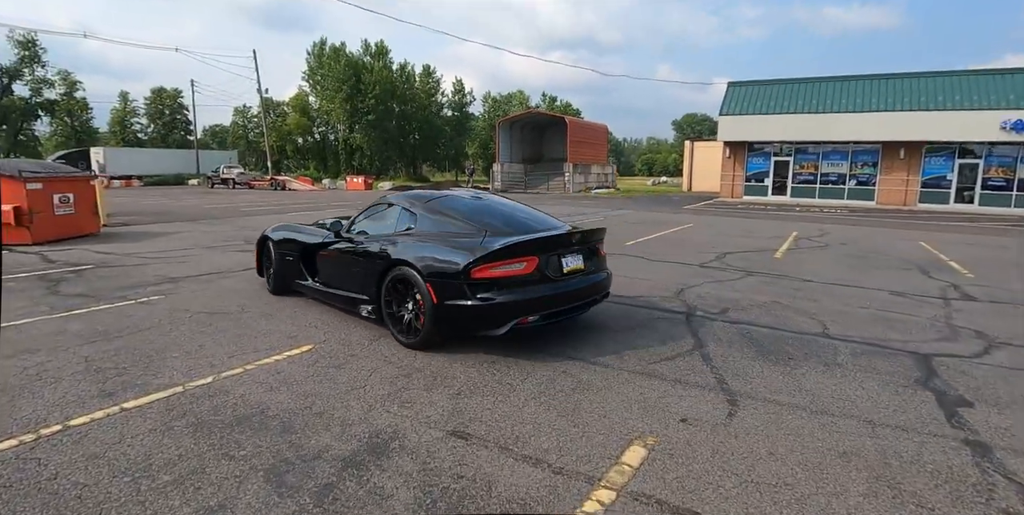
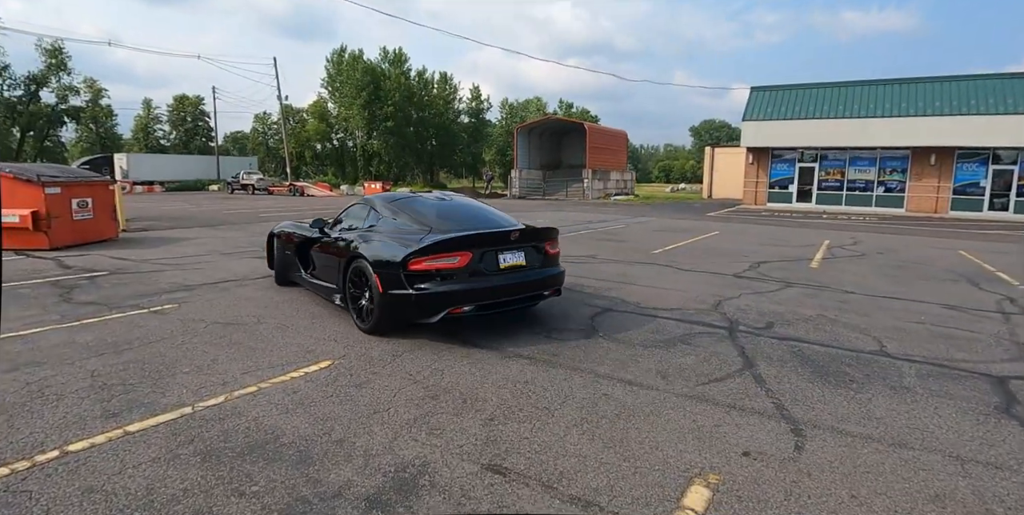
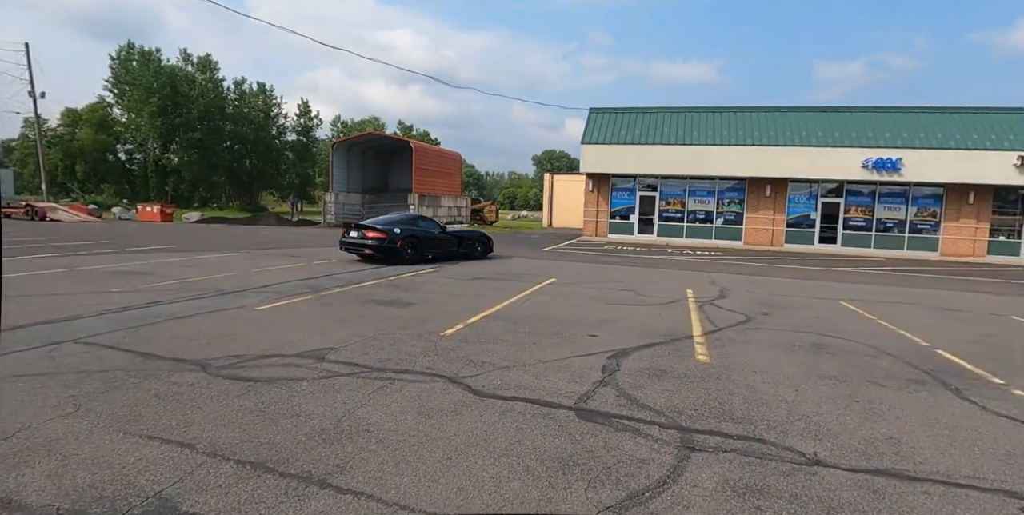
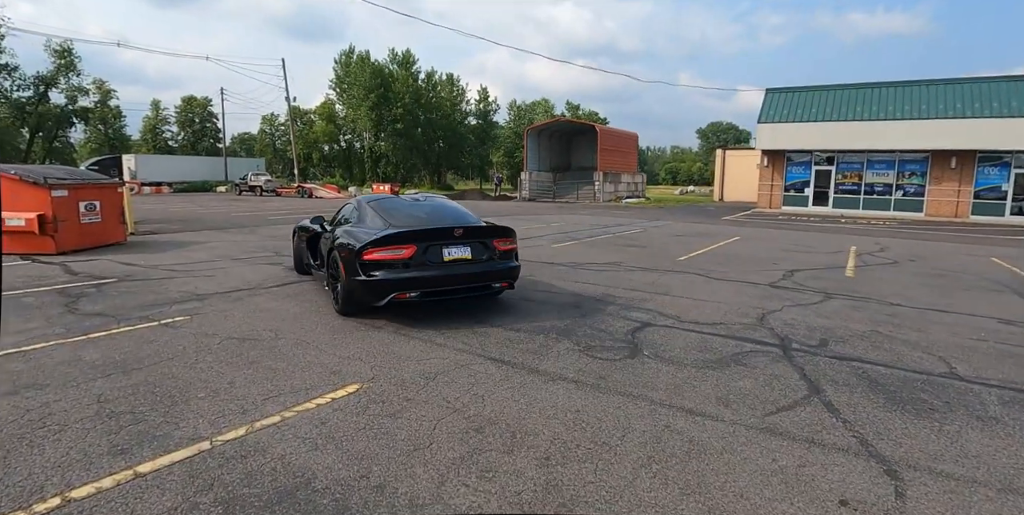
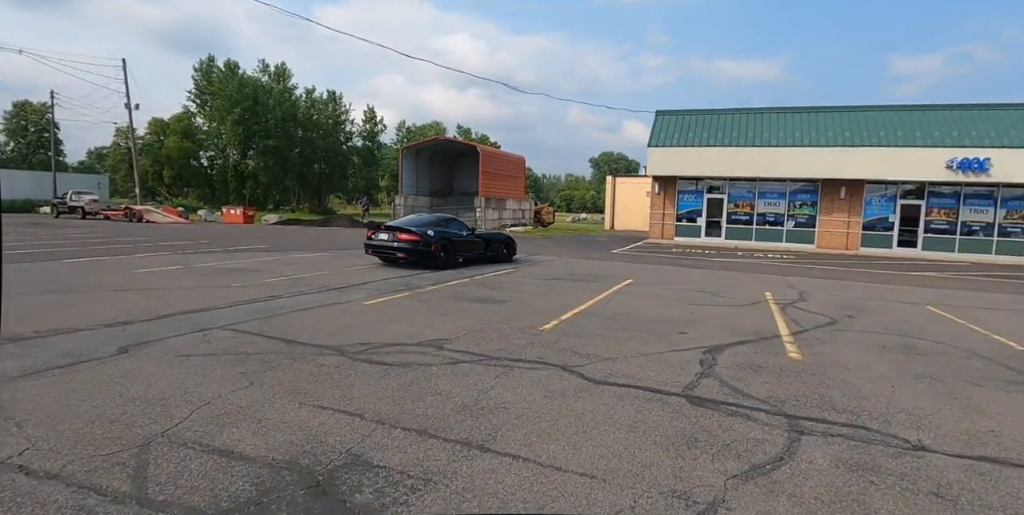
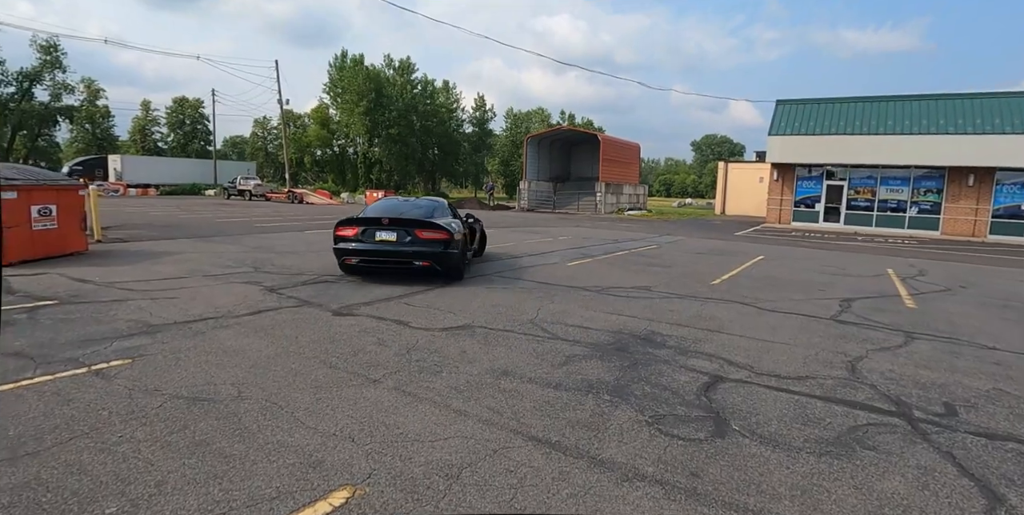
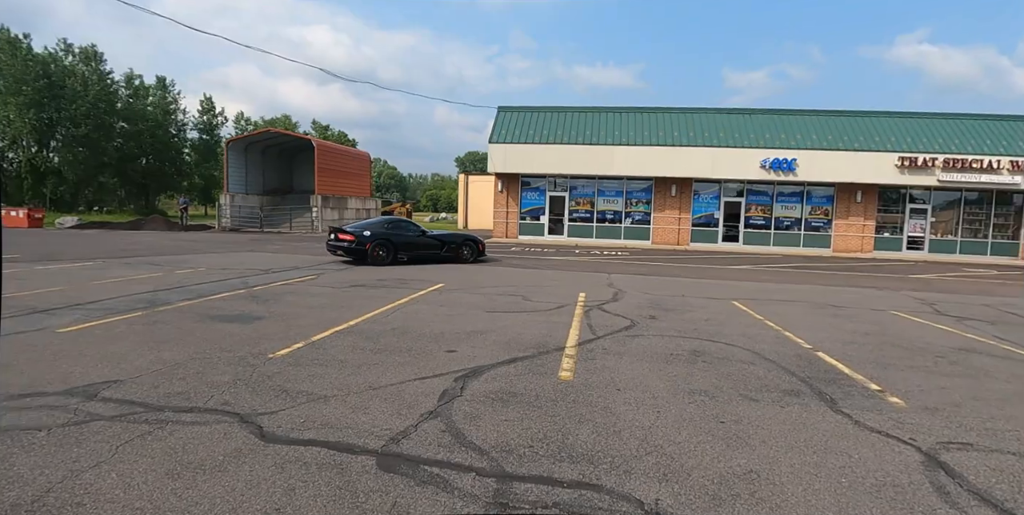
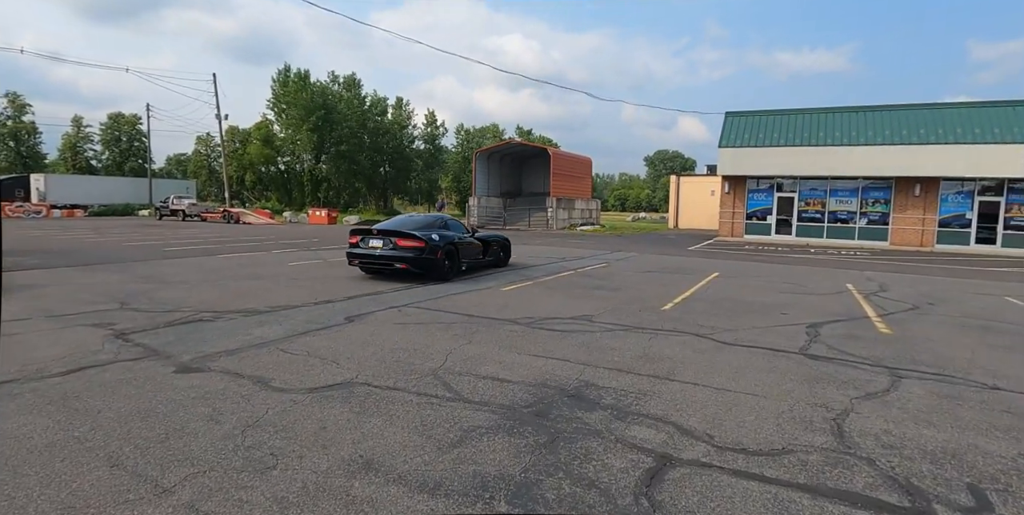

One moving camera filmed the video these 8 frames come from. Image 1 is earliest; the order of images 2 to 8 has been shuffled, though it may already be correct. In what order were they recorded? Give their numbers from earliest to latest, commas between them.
2, 4, 6, 8, 5, 3, 7
